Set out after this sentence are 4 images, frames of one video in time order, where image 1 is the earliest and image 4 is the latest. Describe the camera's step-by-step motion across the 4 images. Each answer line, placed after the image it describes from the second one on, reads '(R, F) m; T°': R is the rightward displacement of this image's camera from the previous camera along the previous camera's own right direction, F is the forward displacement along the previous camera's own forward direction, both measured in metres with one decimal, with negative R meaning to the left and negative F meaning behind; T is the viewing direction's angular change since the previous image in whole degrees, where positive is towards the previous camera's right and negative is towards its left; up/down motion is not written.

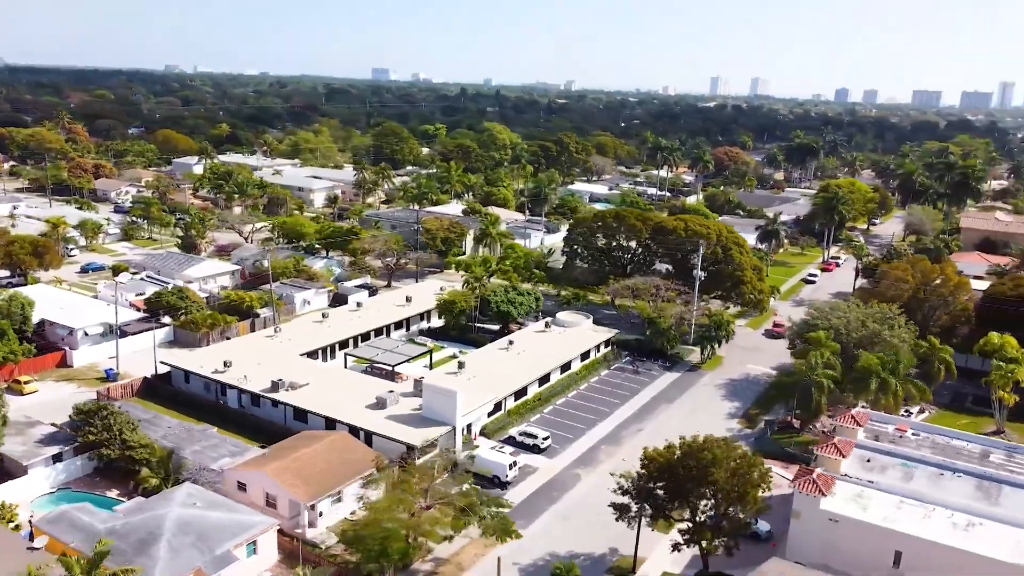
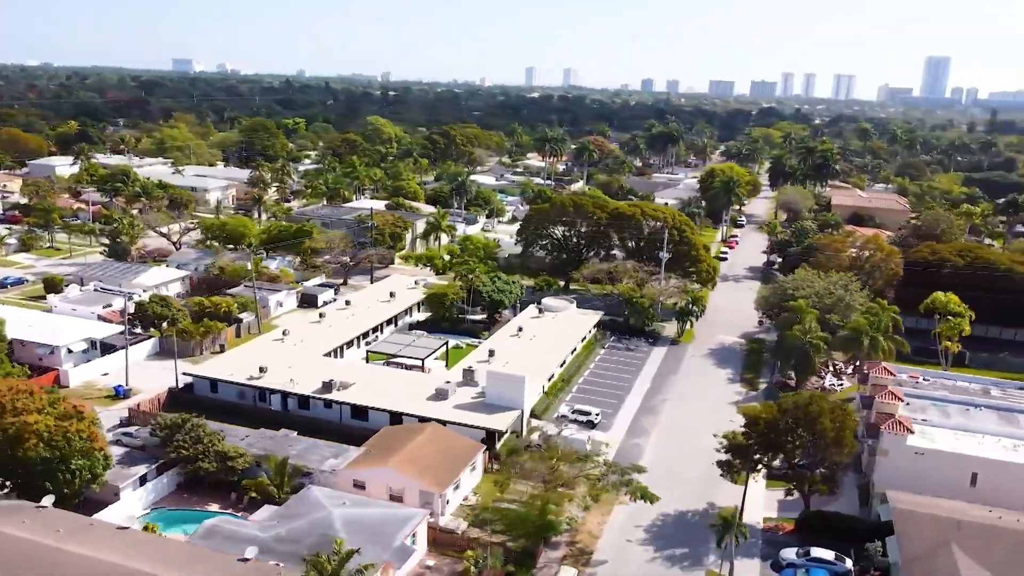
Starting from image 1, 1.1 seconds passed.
(-9.3, -0.6) m; +12°
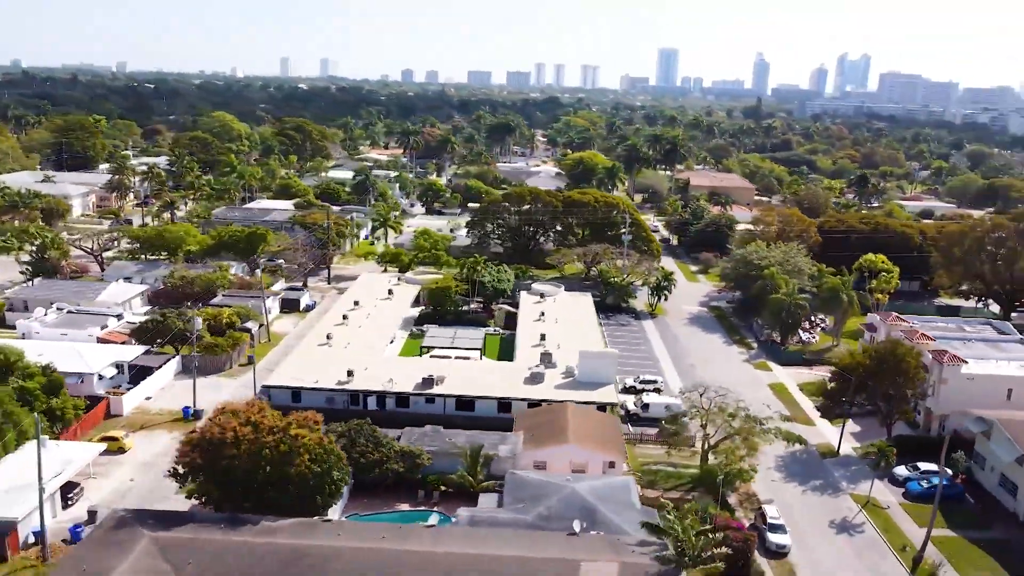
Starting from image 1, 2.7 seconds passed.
(-13.5, -0.2) m; +16°
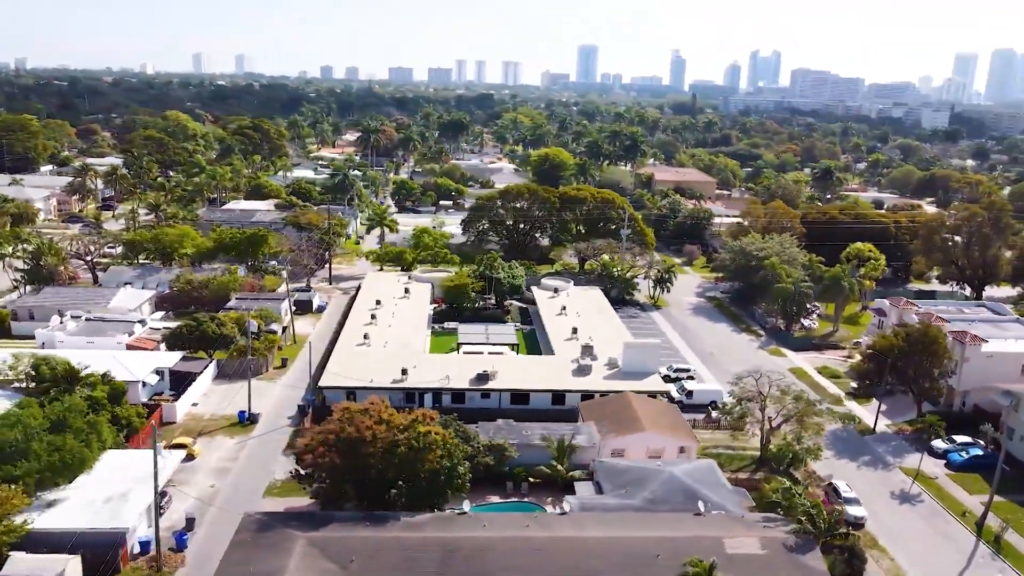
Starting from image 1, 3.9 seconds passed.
(-5.4, -0.5) m; +5°
